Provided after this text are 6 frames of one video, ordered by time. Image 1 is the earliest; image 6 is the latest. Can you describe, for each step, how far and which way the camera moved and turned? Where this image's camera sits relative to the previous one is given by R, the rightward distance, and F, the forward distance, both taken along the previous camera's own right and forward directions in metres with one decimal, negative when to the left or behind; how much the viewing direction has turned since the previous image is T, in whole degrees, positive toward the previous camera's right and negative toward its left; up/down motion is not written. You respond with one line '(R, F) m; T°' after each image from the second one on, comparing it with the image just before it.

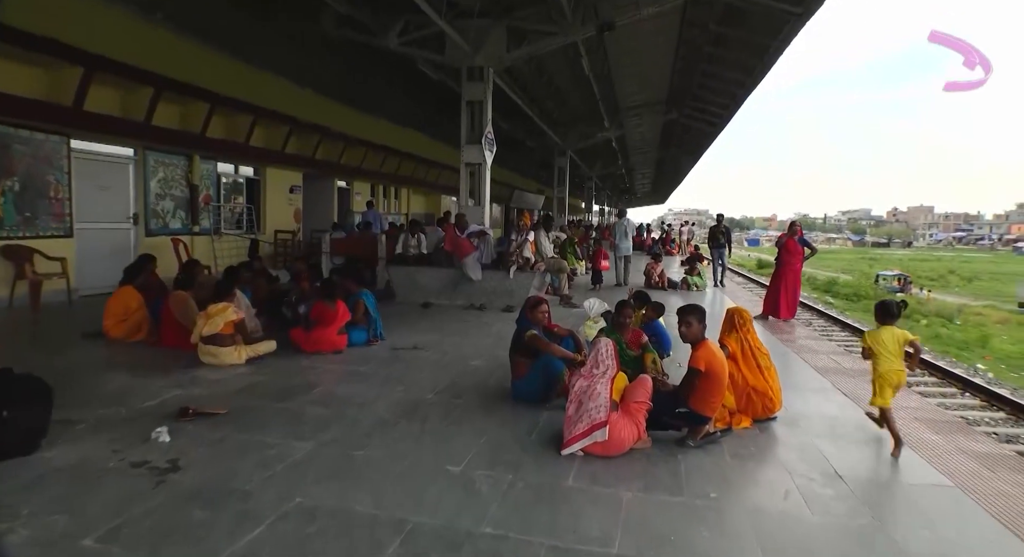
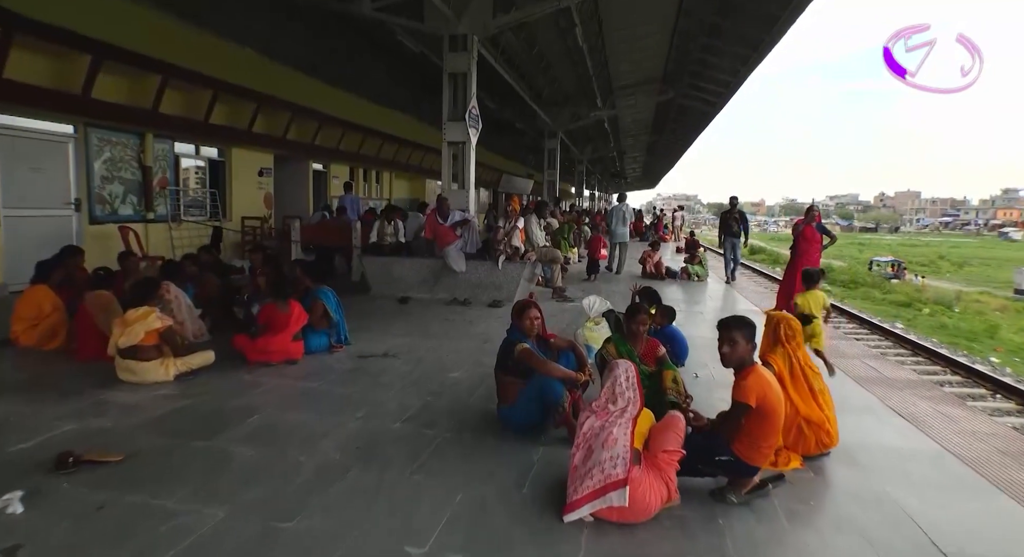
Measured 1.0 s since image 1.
(0.0, +0.8) m; +1°
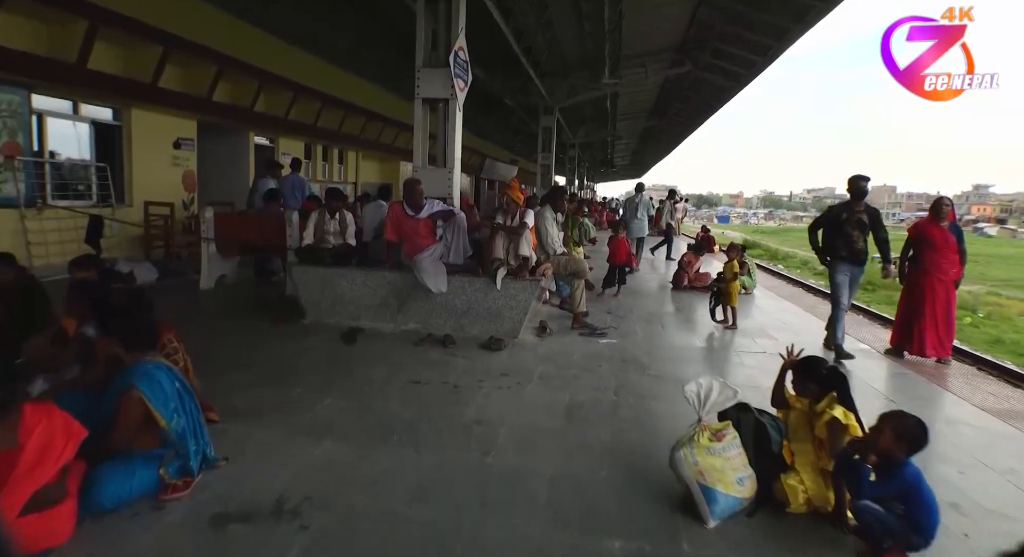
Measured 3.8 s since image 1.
(-0.3, +2.3) m; +3°
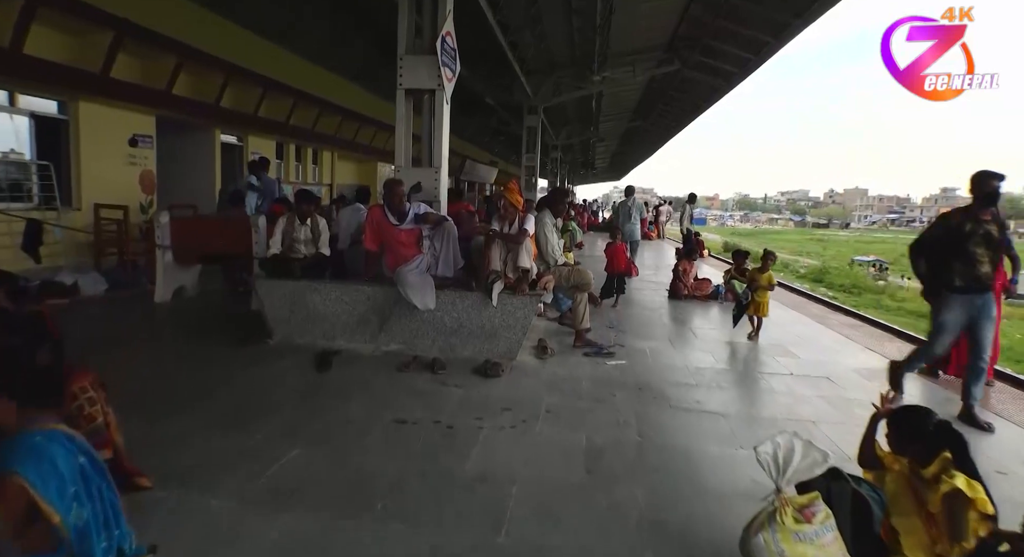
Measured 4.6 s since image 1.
(-0.1, +0.5) m; +2°
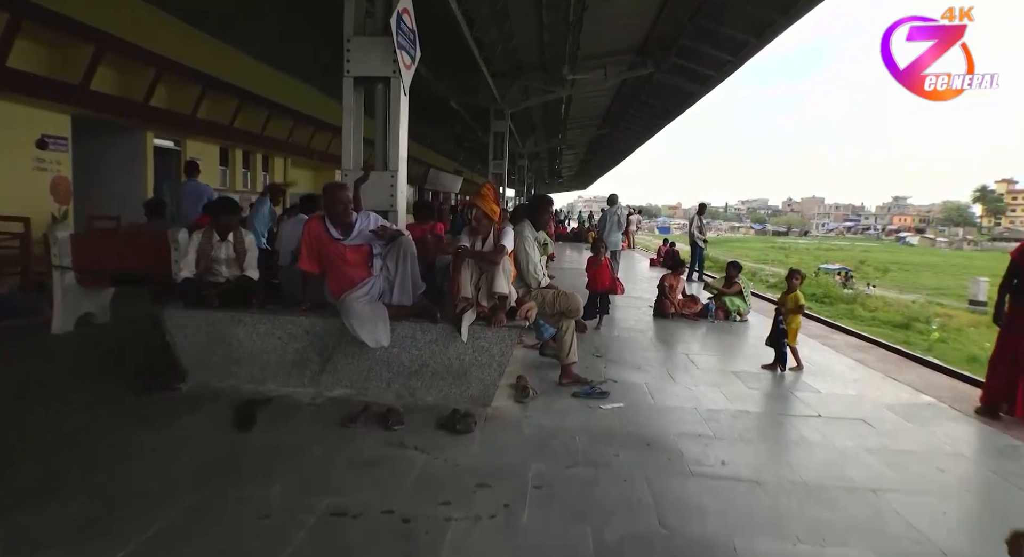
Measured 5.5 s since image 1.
(0.0, +0.8) m; +4°
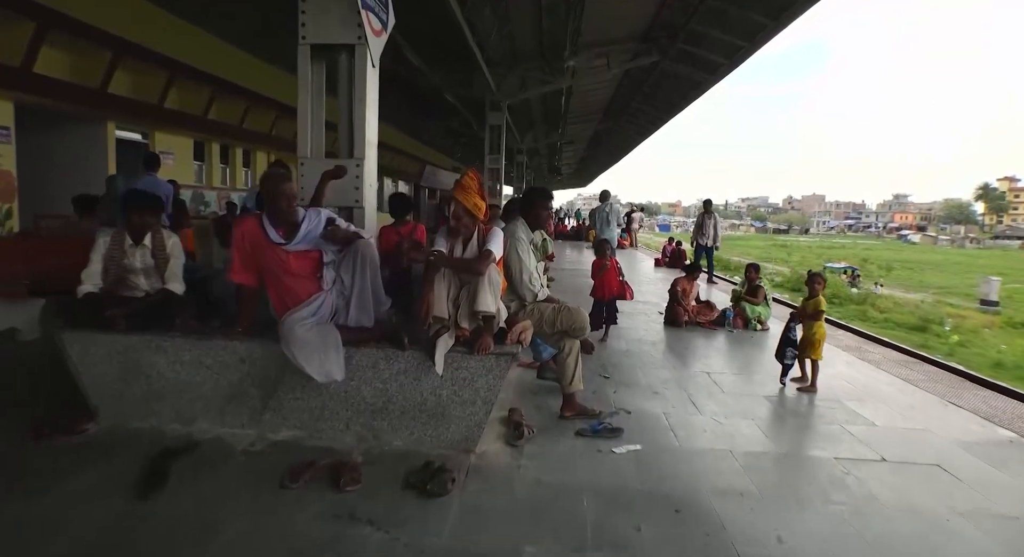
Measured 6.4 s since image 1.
(+0.1, +0.7) m; 0°
